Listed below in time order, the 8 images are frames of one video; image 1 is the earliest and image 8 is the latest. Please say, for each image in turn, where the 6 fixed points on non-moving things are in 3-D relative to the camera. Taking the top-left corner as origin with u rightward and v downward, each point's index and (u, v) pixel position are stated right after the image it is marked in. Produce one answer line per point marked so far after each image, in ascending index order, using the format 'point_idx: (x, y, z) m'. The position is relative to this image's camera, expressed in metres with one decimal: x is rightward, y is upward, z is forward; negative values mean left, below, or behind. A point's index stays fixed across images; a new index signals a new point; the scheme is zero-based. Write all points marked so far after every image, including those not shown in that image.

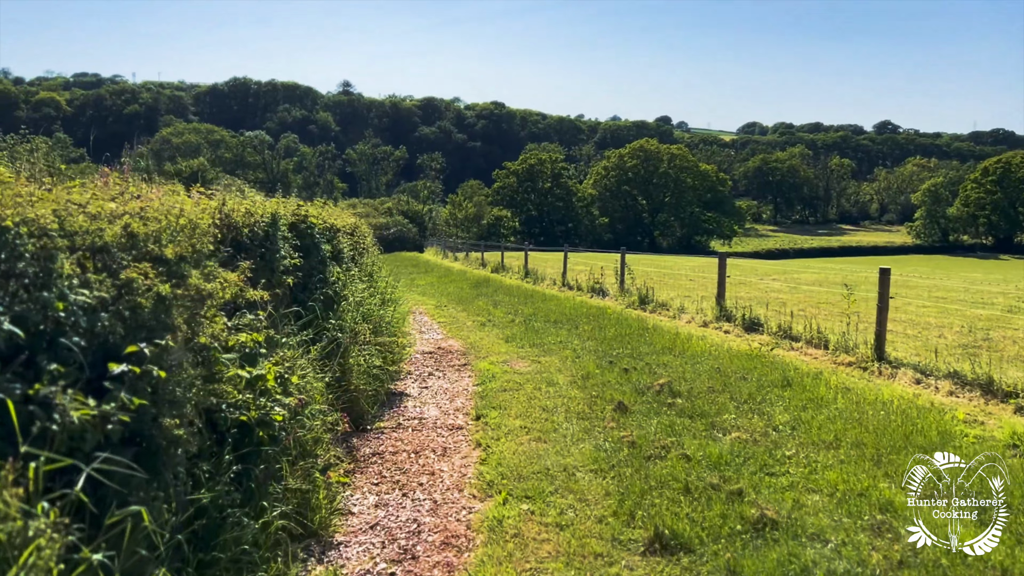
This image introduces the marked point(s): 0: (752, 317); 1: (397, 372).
0: (+3.2, -0.4, +10.9) m
1: (-1.1, -0.8, +8.0) m
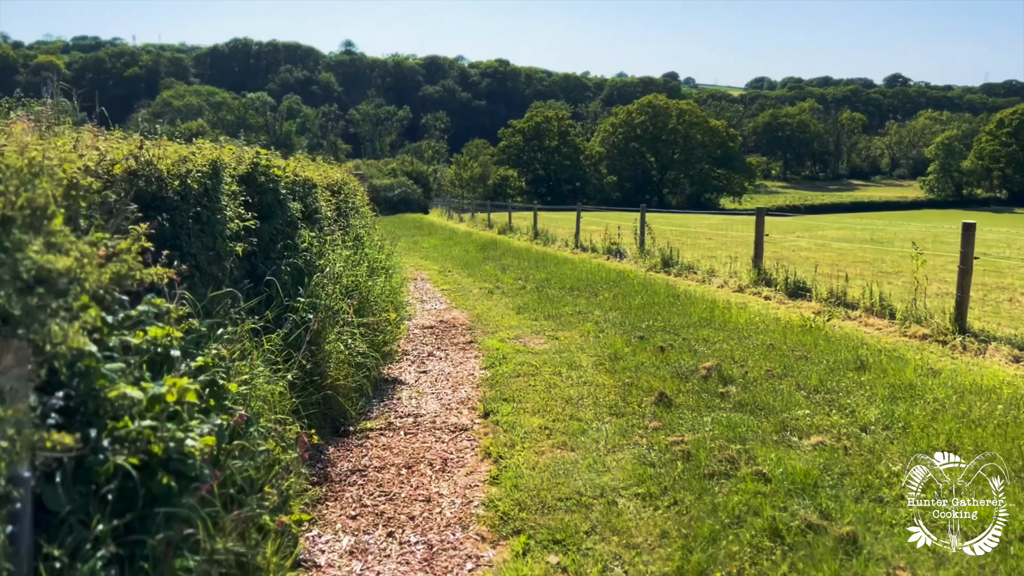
0: (+3.3, +0.1, +9.6) m
1: (-1.0, -0.5, +6.8) m
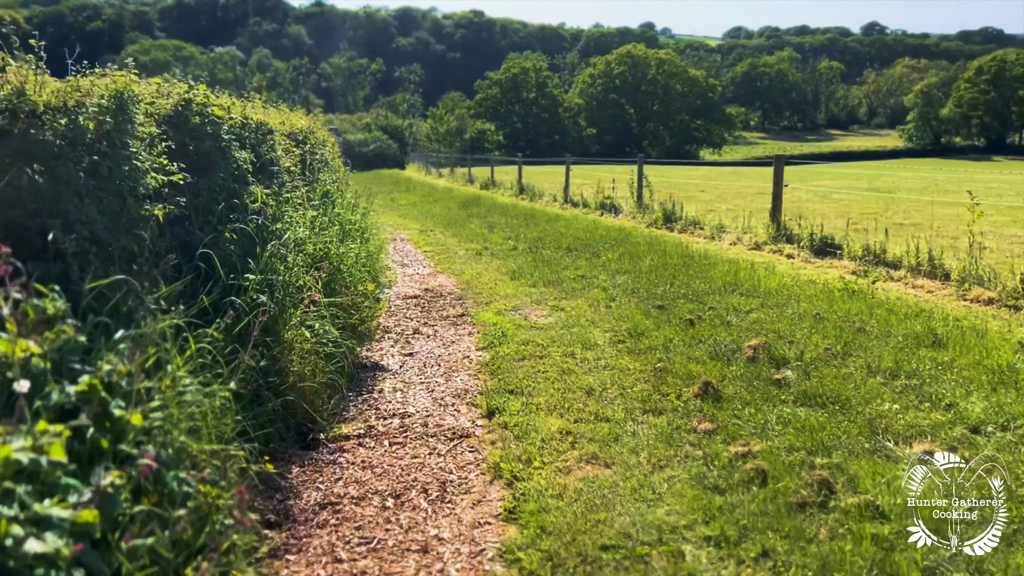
0: (+3.3, +0.5, +8.6) m
1: (-1.0, -0.3, +5.7) m
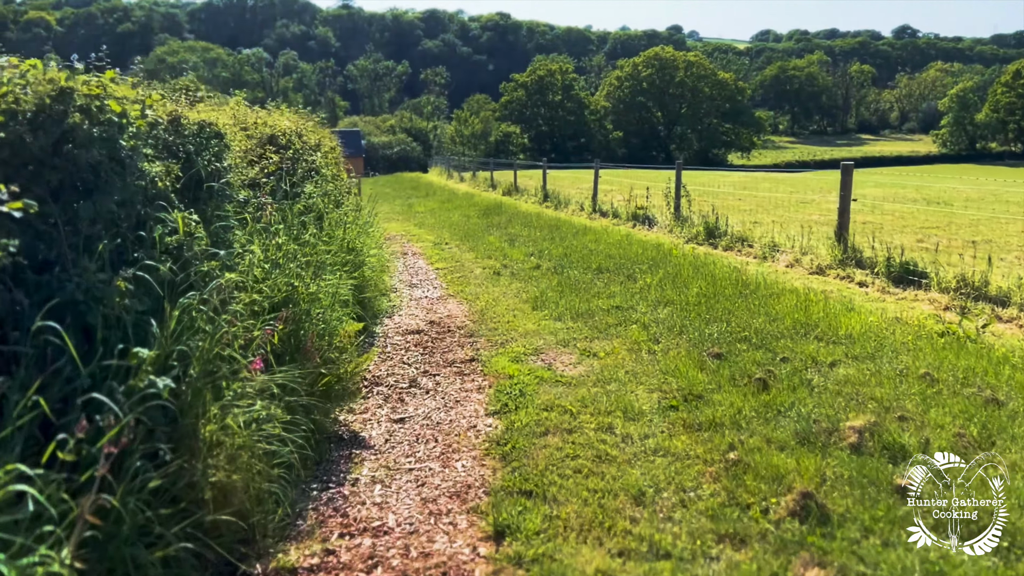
0: (+3.5, +0.2, +7.3) m
1: (-0.9, -0.6, +4.4) m
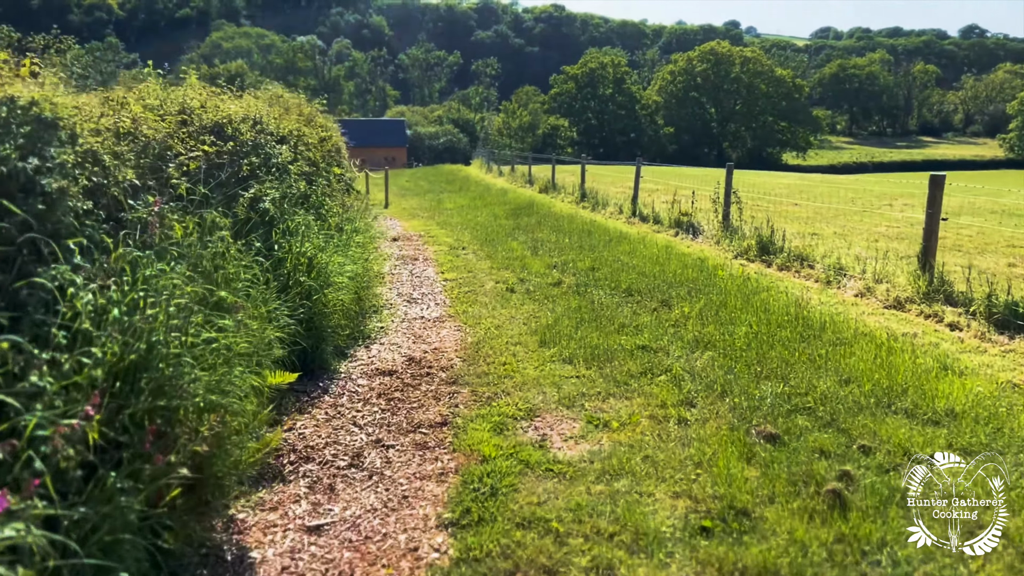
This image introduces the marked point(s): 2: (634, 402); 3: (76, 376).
0: (+3.5, -0.1, +5.8) m
1: (-1.0, -0.8, +3.2) m
2: (+0.7, -0.6, +4.4) m
3: (-1.2, -0.3, +2.5) m
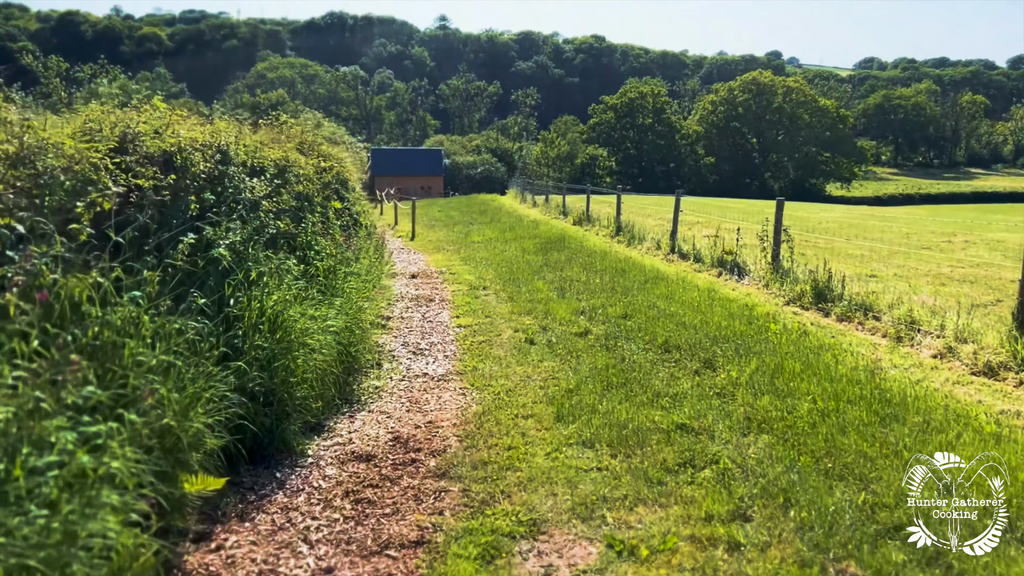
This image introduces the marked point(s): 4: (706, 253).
0: (+3.6, -0.5, +4.7) m
1: (-1.1, -1.0, +2.3) m
2: (+0.7, -0.9, +3.4) m
3: (-1.3, -0.5, +1.6) m
4: (+2.8, +0.5, +11.7) m
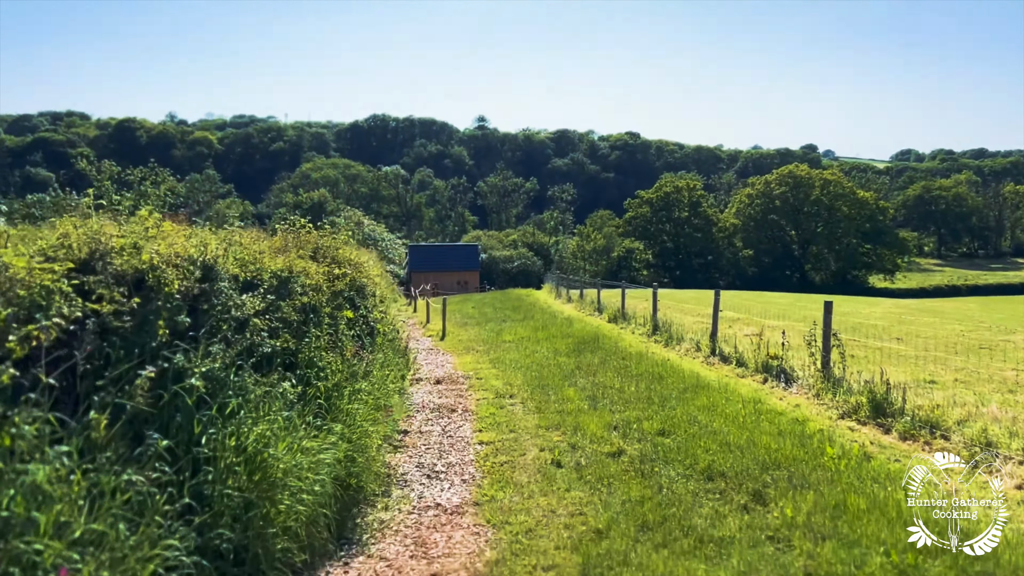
0: (+3.6, -1.1, +3.9) m
1: (-1.1, -1.4, +1.6) m
2: (+0.7, -1.4, +2.7) m
3: (-1.4, -0.8, +1.0) m
4: (+3.2, -0.9, +11.0) m
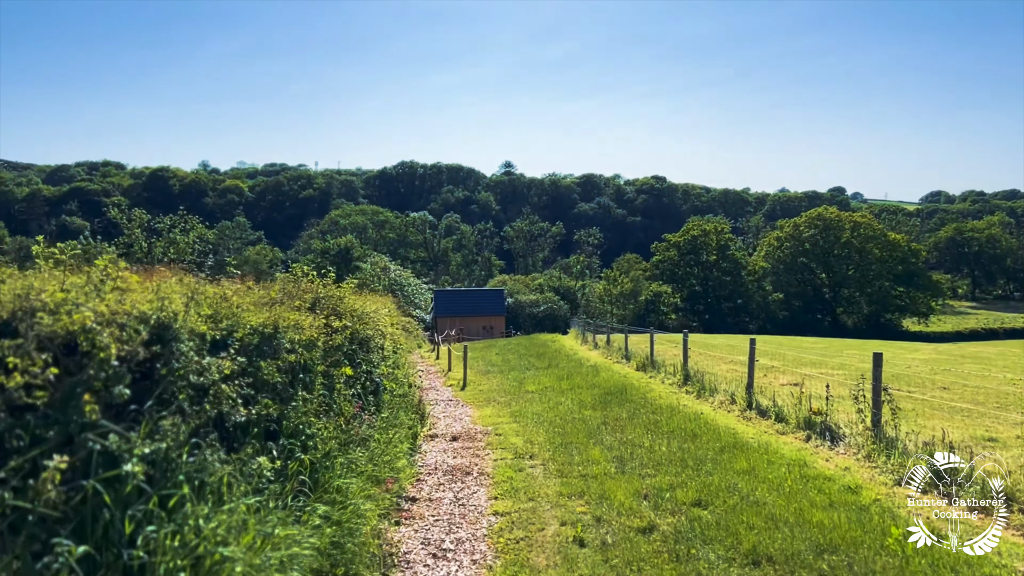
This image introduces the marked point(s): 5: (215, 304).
0: (+3.7, -1.3, +3.0) m
1: (-1.1, -1.5, +0.9) m
2: (+0.7, -1.6, +2.0) m
3: (-1.4, -0.9, +0.4) m
4: (+3.4, -1.5, +10.2) m
5: (-1.6, -0.1, +4.4) m
